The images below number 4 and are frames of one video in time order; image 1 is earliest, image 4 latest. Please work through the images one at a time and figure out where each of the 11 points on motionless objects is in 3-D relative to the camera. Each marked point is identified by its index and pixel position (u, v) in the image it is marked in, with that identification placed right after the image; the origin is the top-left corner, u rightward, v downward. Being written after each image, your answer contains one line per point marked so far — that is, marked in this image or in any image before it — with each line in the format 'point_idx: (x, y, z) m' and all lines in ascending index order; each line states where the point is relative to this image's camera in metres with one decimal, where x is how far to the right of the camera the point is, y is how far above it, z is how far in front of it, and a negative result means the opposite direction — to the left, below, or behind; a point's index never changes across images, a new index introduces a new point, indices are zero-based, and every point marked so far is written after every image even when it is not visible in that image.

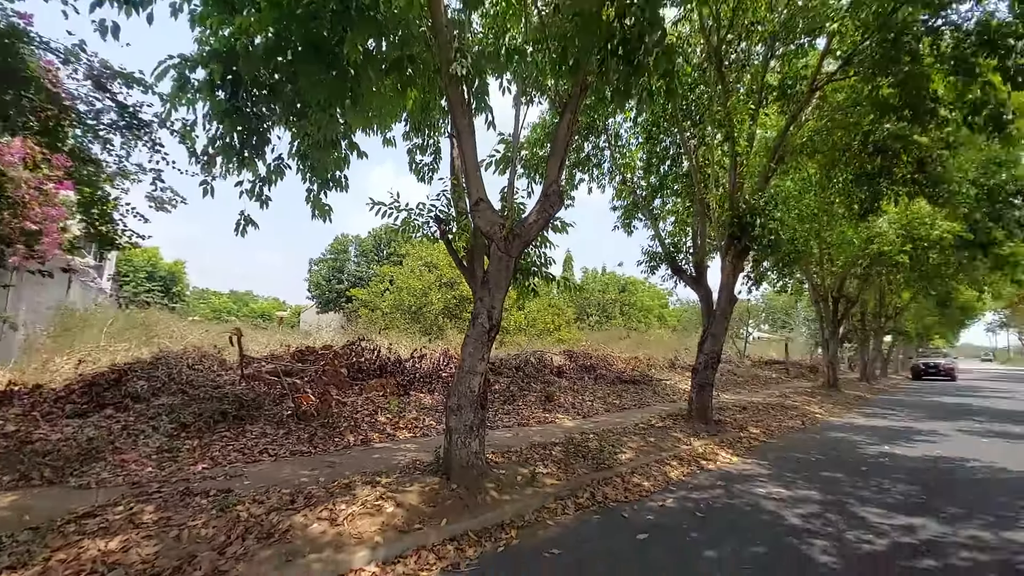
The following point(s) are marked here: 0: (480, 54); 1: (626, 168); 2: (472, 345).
0: (-0.5, +3.2, +5.7) m
1: (+3.1, +3.3, +11.6) m
2: (-0.5, -0.7, +5.2) m
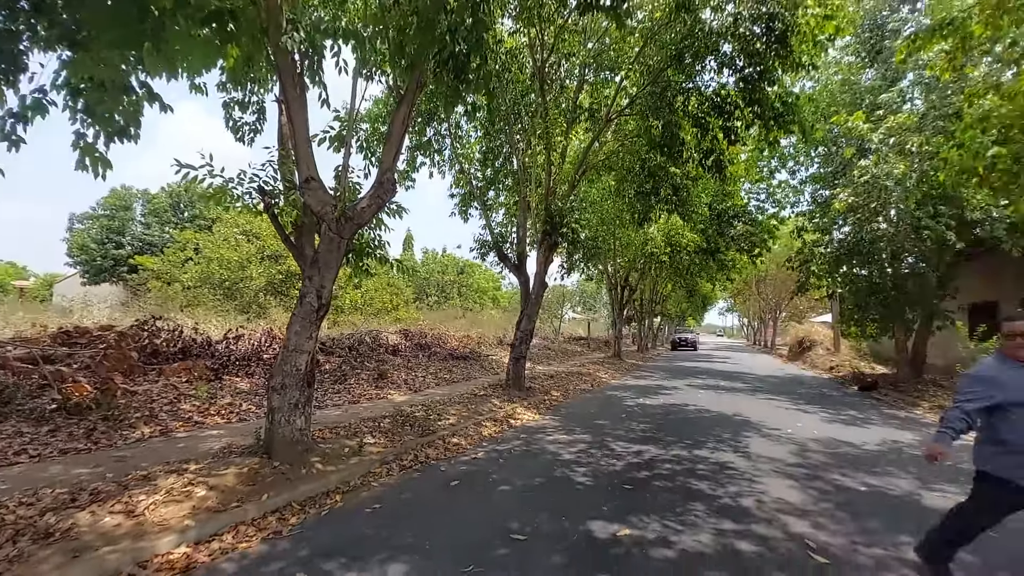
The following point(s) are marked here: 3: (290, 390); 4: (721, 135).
0: (-2.6, +3.4, +5.6) m
1: (-1.4, +3.8, +12.3) m
2: (-2.6, -0.4, +5.2) m
3: (-2.7, -1.2, +5.1) m
4: (+4.8, +3.6, +9.8) m
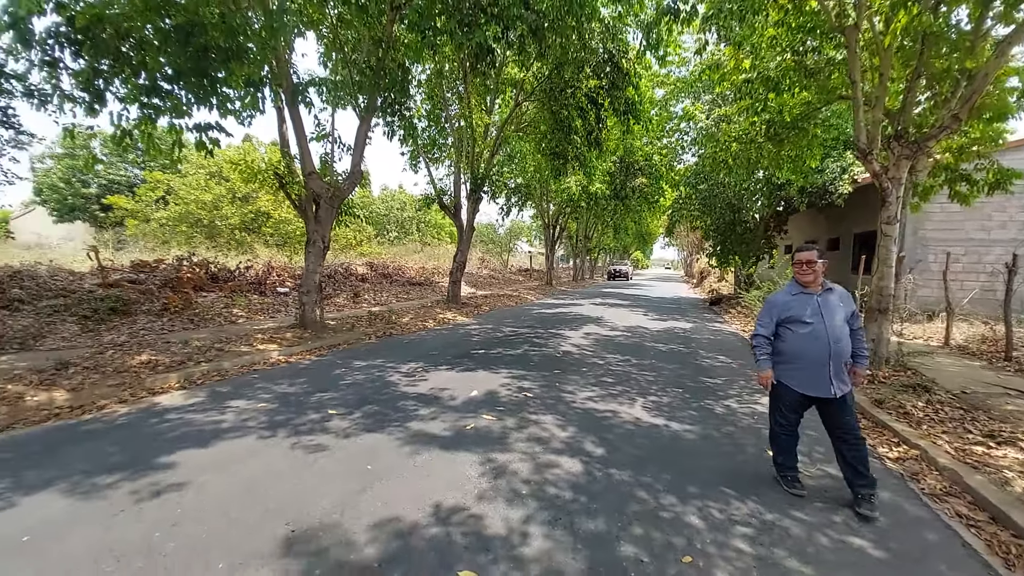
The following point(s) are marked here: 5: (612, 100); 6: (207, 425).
0: (-4.3, +4.5, +8.9) m
1: (-3.6, +6.0, +15.6) m
2: (-4.3, +0.7, +9.1) m
3: (-4.4, -0.1, +9.2) m
4: (+2.7, +5.4, +13.6) m
5: (+3.0, +5.7, +12.7) m
6: (-3.3, -1.5, +4.5) m
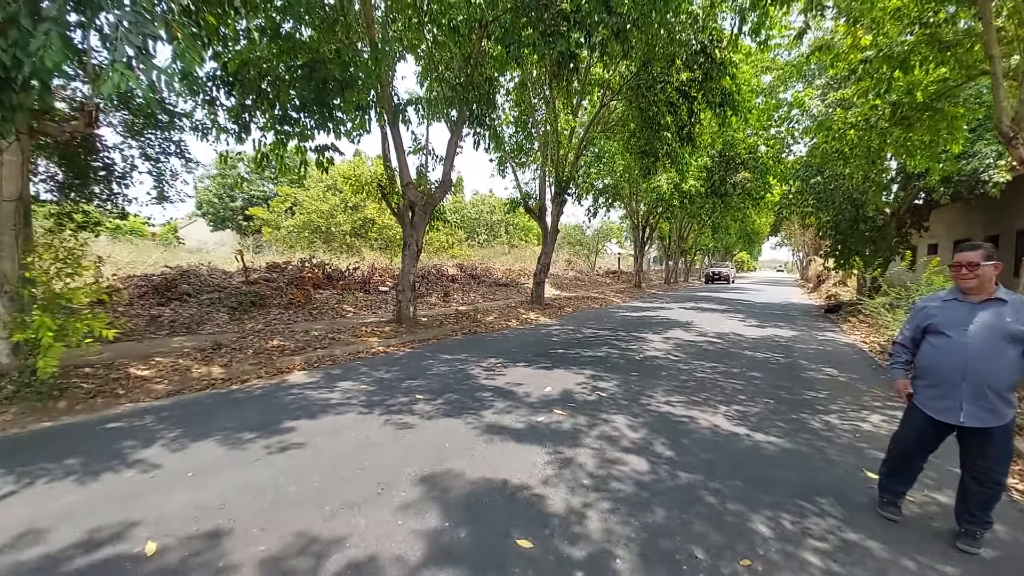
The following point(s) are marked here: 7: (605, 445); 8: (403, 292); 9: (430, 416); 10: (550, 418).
0: (-2.4, +4.6, +9.8) m
1: (-0.4, +5.9, +16.2) m
2: (-2.4, +0.7, +10.0) m
3: (-2.5, -0.1, +10.1) m
4: (+5.4, +5.3, +13.0) m
5: (+5.5, +5.6, +12.1) m
6: (-2.4, -1.4, +5.3) m
7: (+0.9, -1.5, +4.2) m
8: (-2.6, -0.1, +10.1) m
9: (-0.9, -1.4, +4.7) m
10: (+0.4, -1.5, +4.8) m
